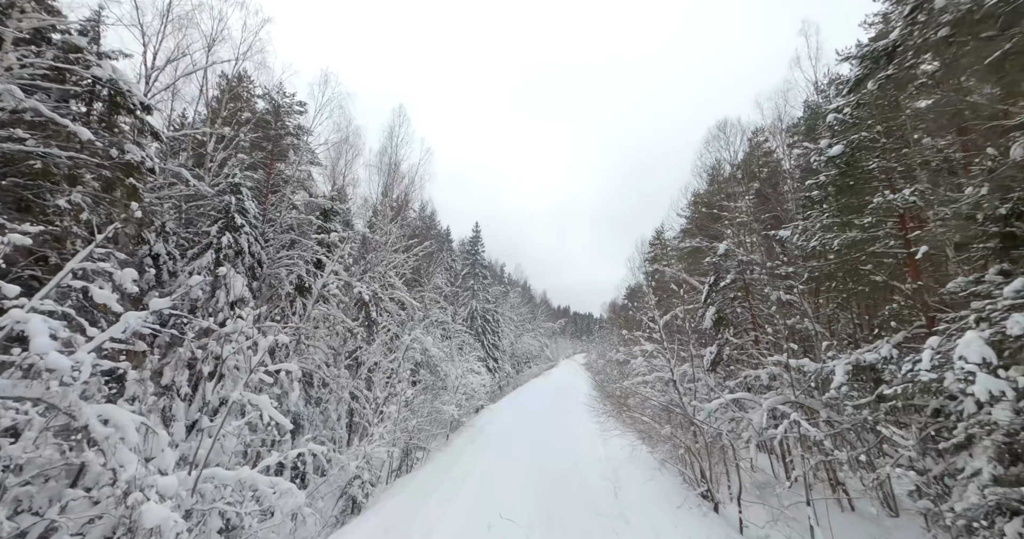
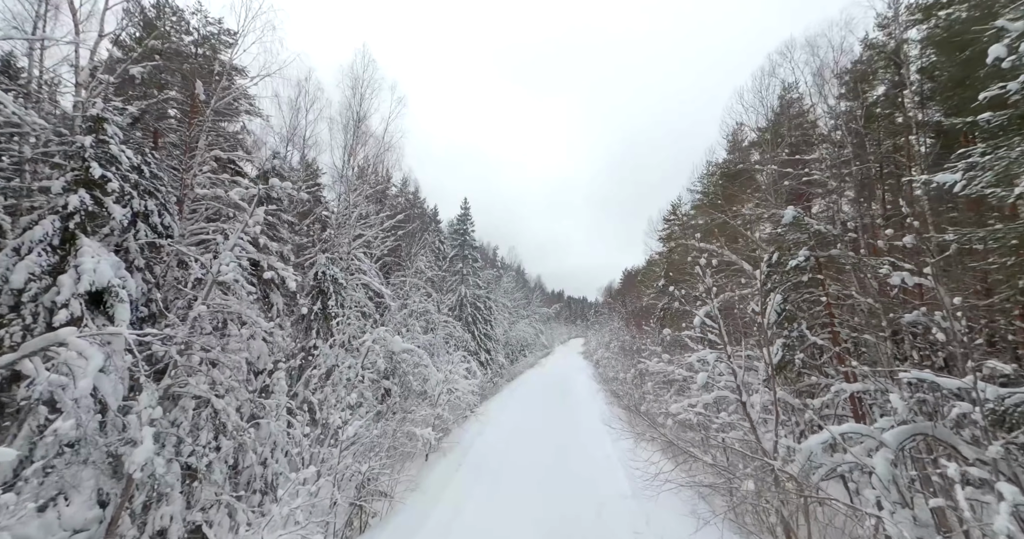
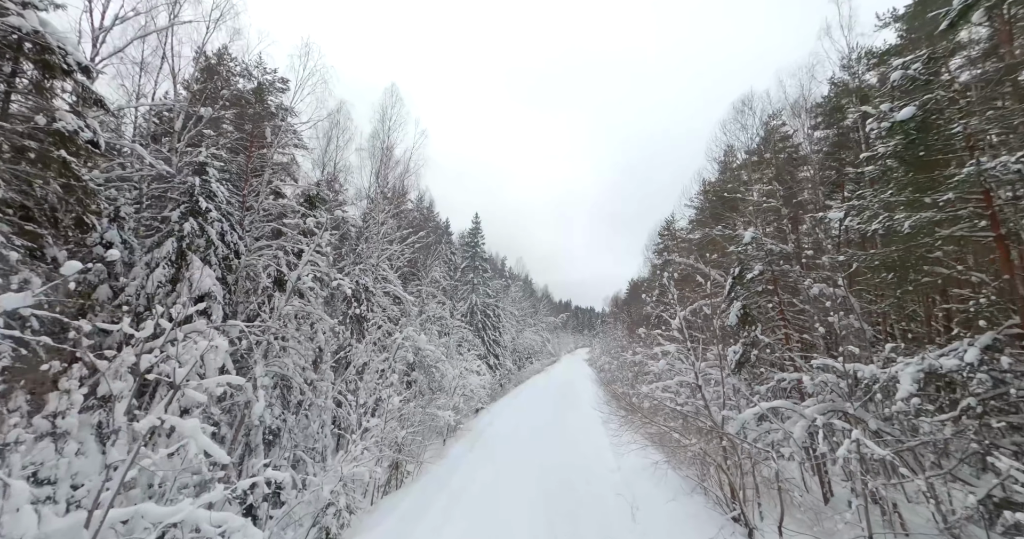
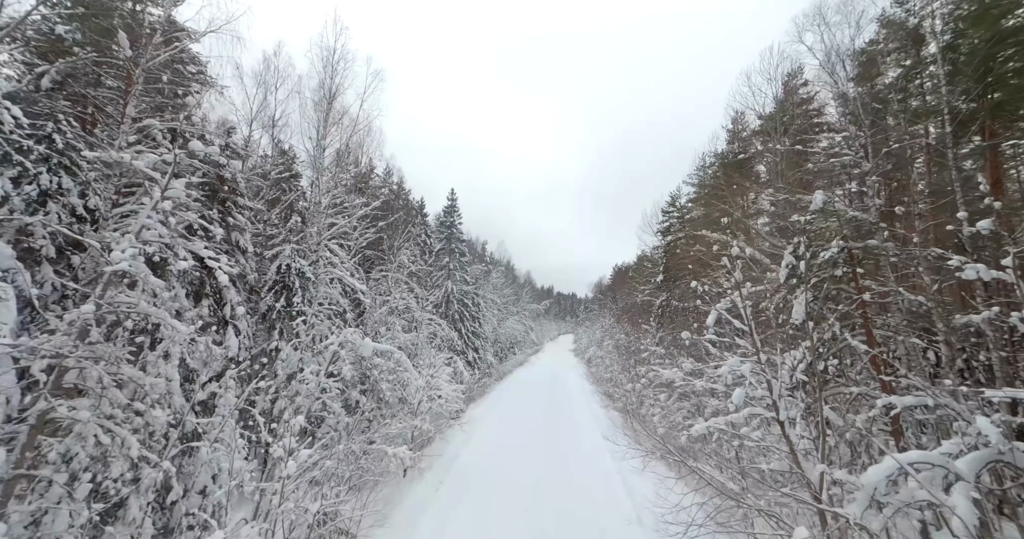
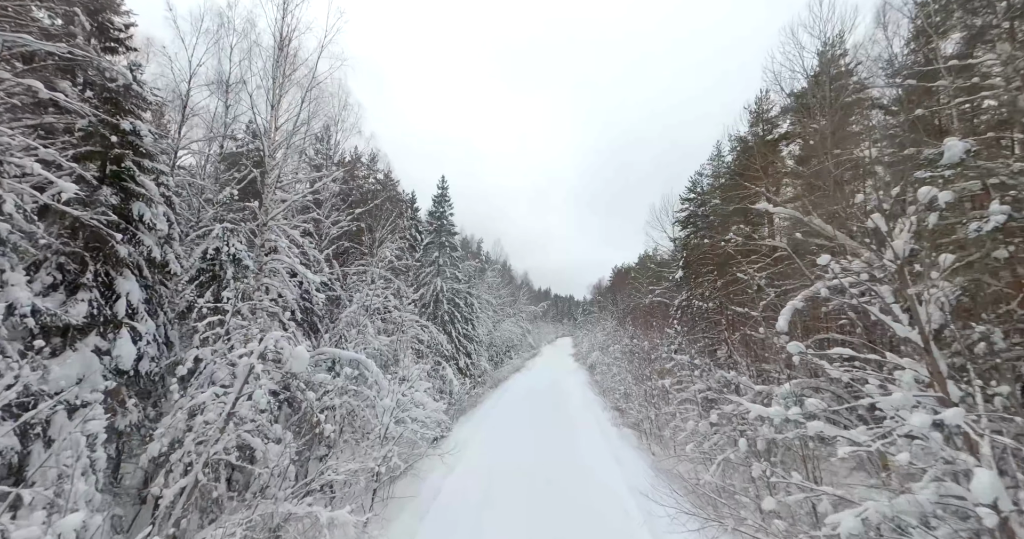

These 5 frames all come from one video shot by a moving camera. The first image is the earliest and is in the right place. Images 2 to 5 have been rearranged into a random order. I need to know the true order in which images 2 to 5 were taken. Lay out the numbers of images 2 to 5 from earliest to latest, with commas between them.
3, 2, 4, 5
